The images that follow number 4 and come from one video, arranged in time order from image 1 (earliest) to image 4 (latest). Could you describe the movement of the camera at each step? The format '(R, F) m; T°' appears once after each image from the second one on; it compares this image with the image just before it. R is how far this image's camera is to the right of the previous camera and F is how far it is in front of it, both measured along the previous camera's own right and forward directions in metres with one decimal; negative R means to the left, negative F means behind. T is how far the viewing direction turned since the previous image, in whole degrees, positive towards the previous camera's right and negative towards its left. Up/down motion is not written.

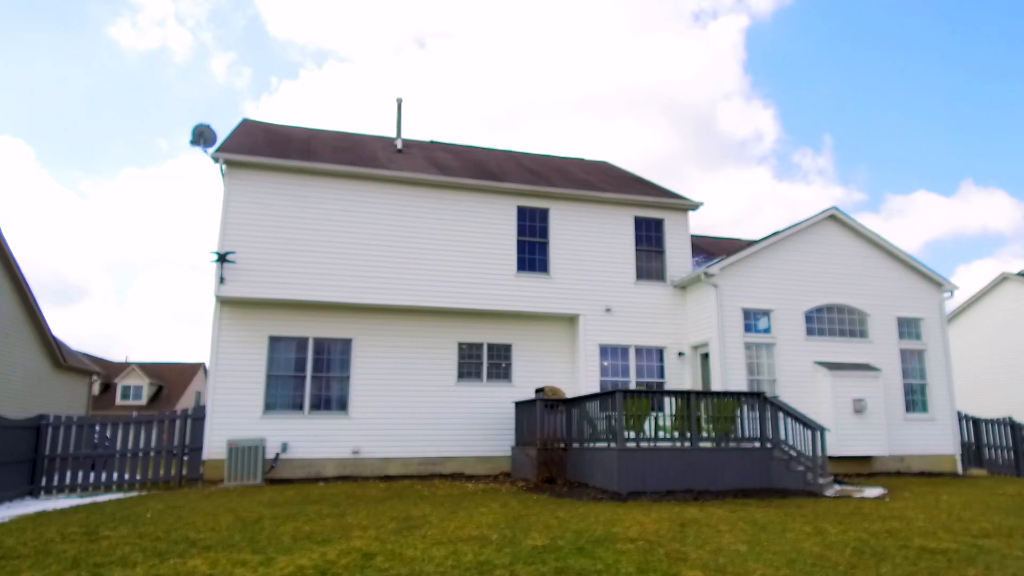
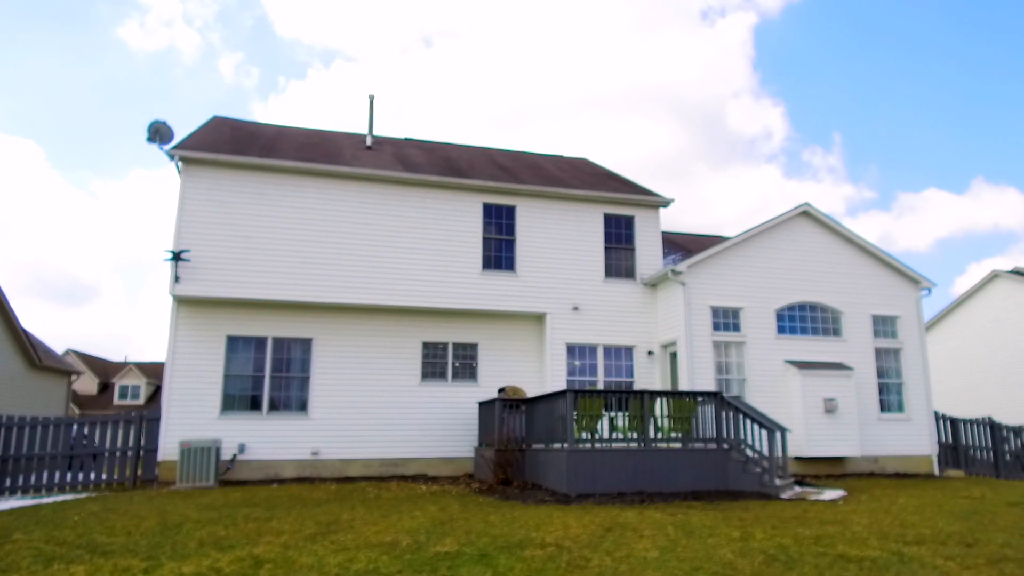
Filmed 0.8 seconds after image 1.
(+1.0, +0.3) m; -1°
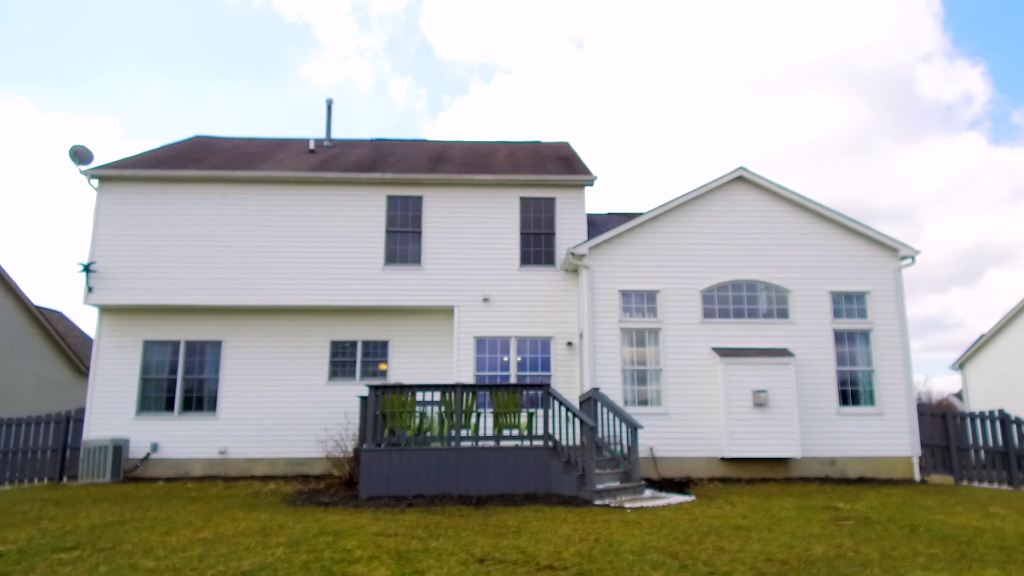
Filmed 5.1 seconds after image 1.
(+5.4, +1.3) m; -12°
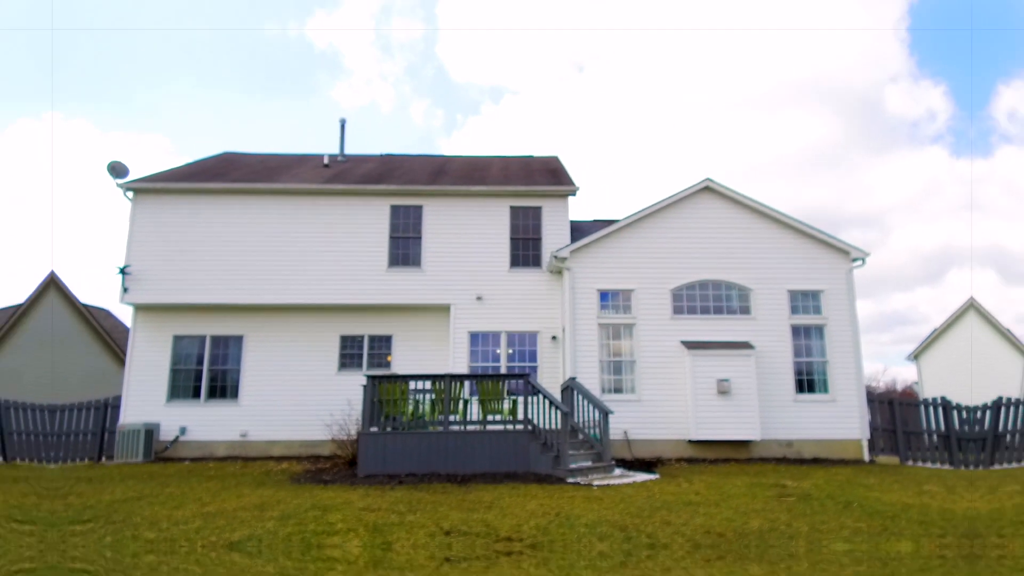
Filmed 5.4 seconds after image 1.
(+0.3, -1.5) m; 0°
